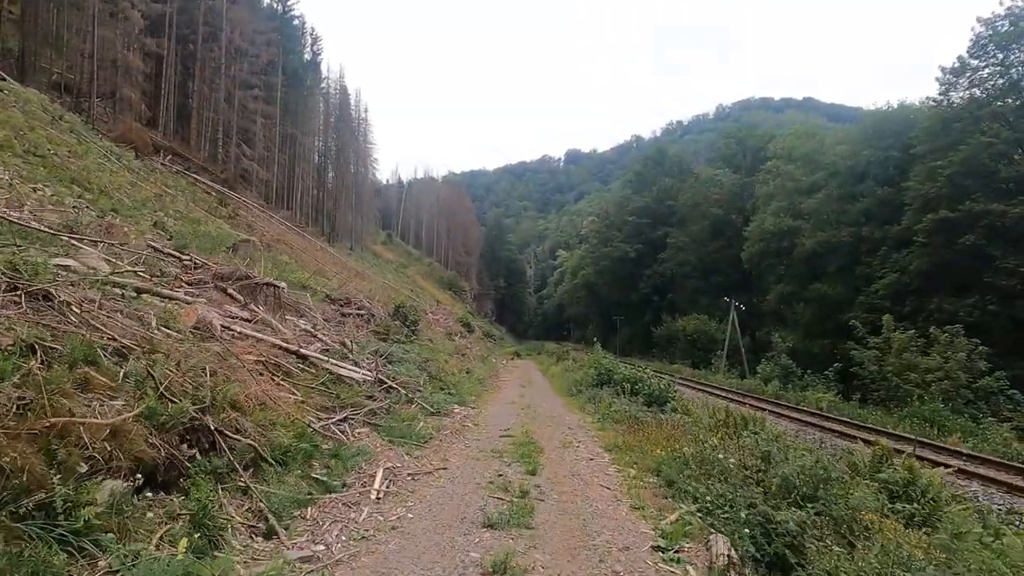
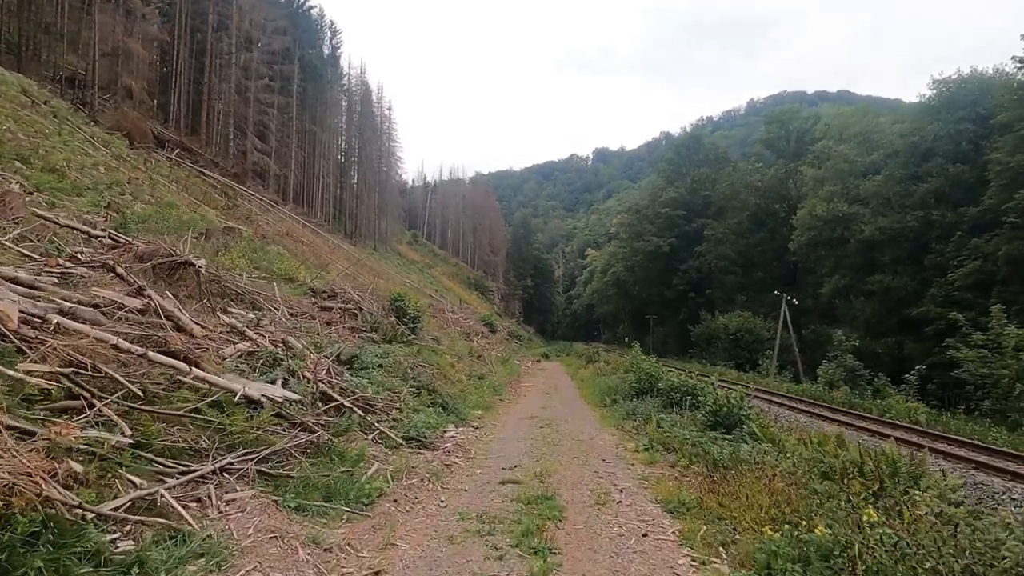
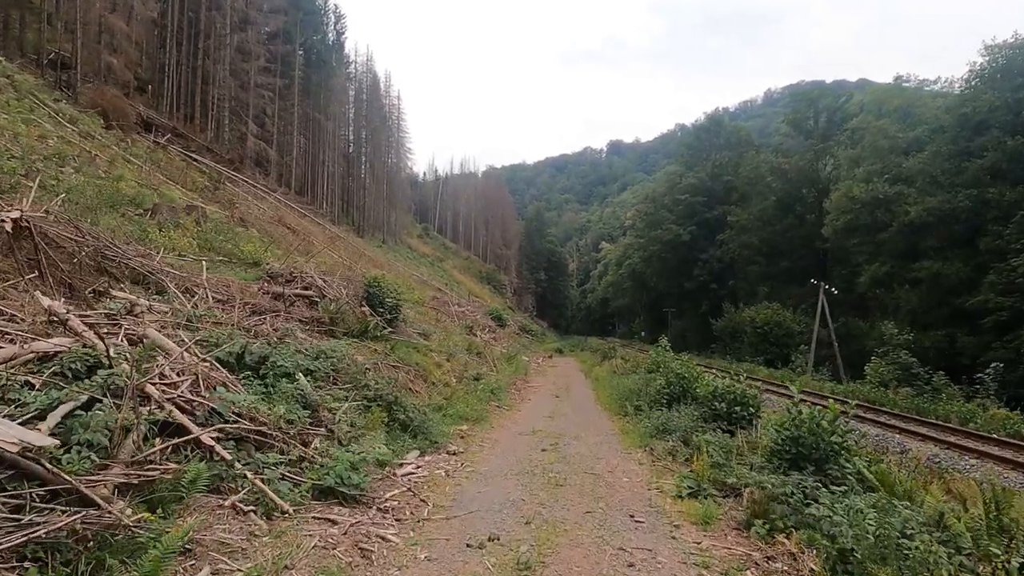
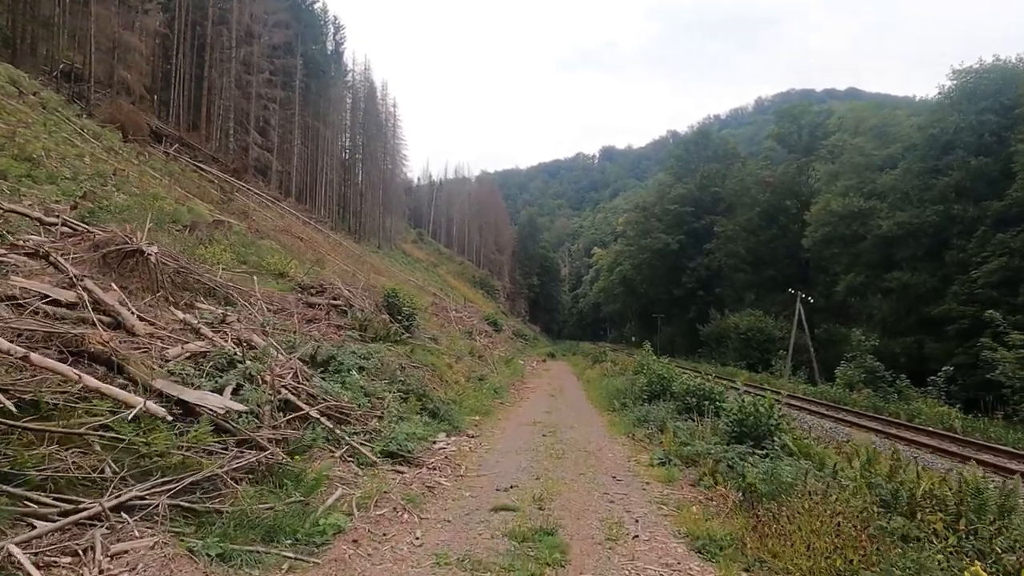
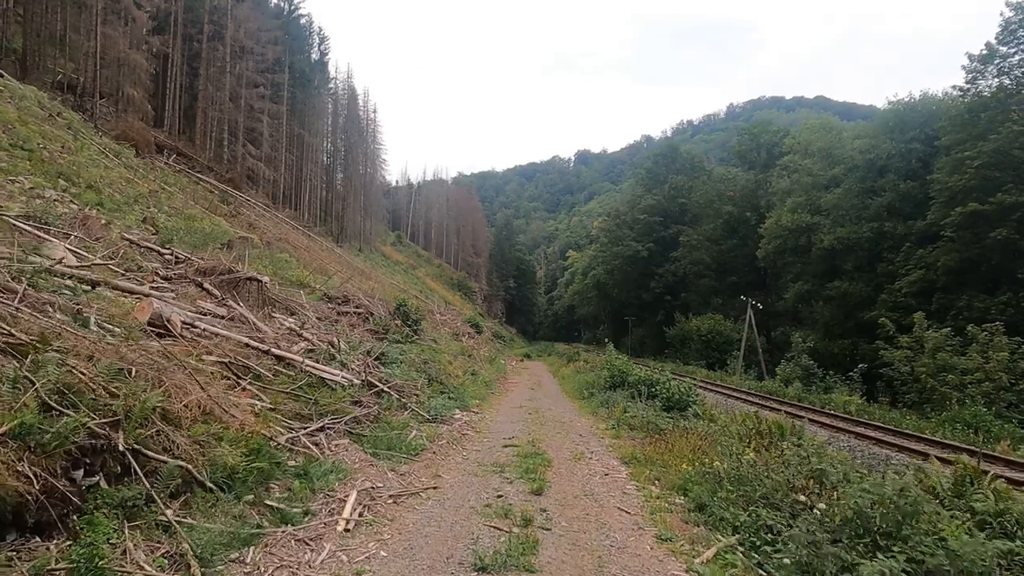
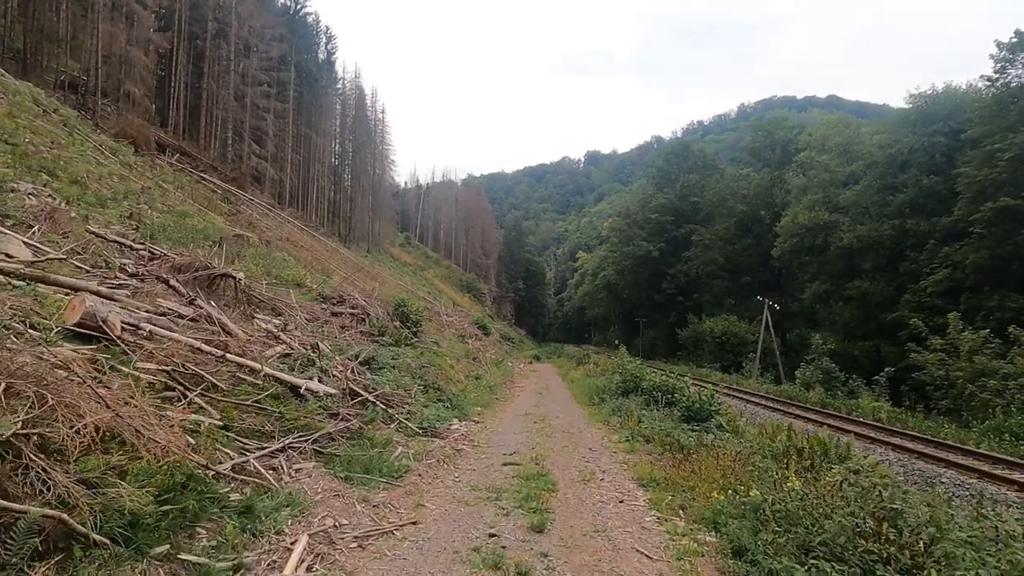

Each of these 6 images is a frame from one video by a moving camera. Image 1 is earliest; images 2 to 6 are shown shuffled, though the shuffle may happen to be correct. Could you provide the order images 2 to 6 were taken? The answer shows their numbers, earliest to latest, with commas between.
5, 6, 2, 4, 3
